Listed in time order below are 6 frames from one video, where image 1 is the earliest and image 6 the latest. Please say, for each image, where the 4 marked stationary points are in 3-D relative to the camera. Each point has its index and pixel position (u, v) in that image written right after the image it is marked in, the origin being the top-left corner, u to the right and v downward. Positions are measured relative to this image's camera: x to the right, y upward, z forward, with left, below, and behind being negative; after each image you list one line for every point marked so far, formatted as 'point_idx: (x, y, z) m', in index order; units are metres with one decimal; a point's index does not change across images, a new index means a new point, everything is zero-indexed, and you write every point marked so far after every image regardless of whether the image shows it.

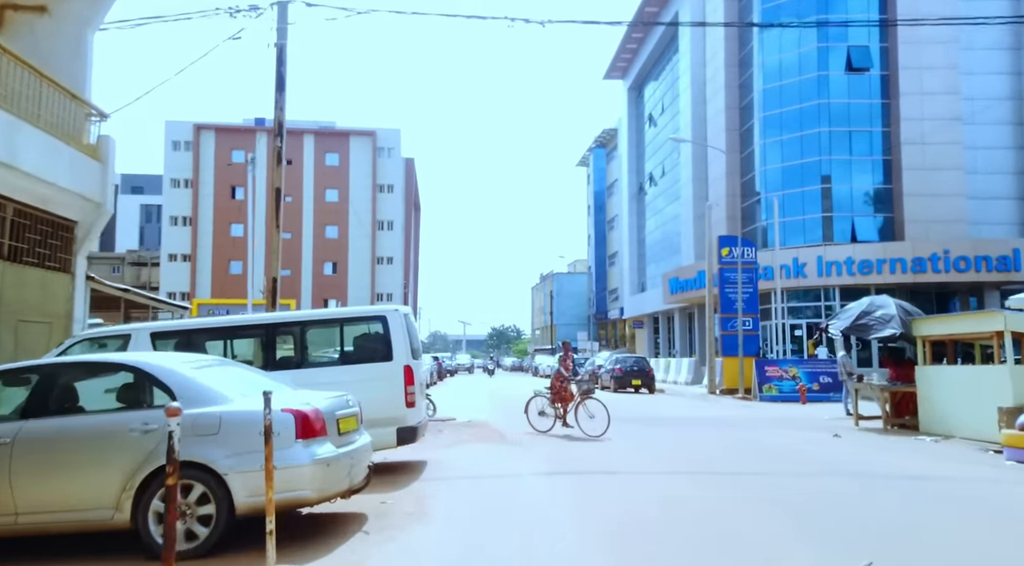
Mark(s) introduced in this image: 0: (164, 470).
0: (-2.4, -1.3, +5.4) m
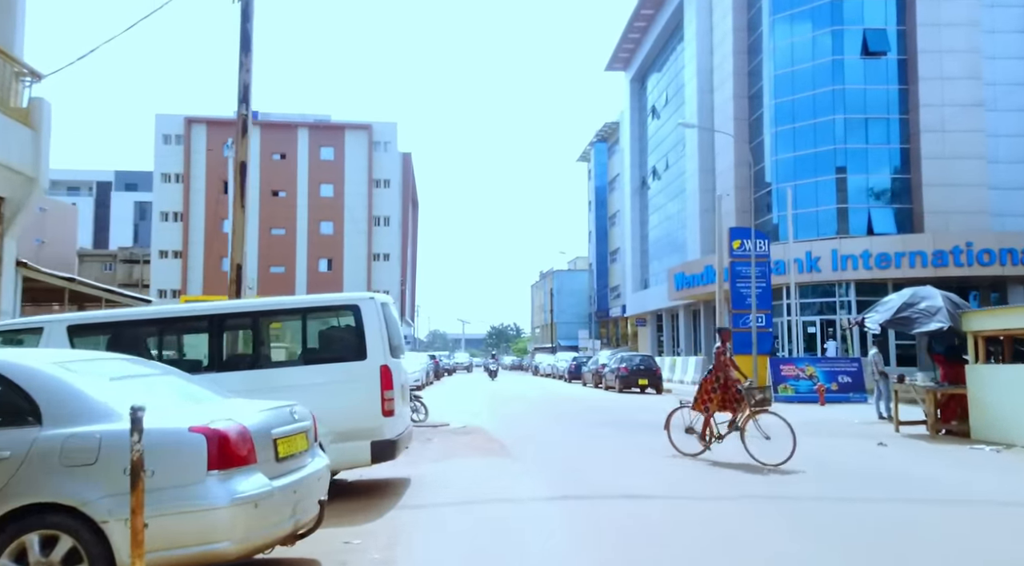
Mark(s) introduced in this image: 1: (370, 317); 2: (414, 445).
0: (-2.4, -1.1, +3.8) m
1: (-1.4, -0.3, +7.5) m
2: (-1.4, -2.3, +11.0) m
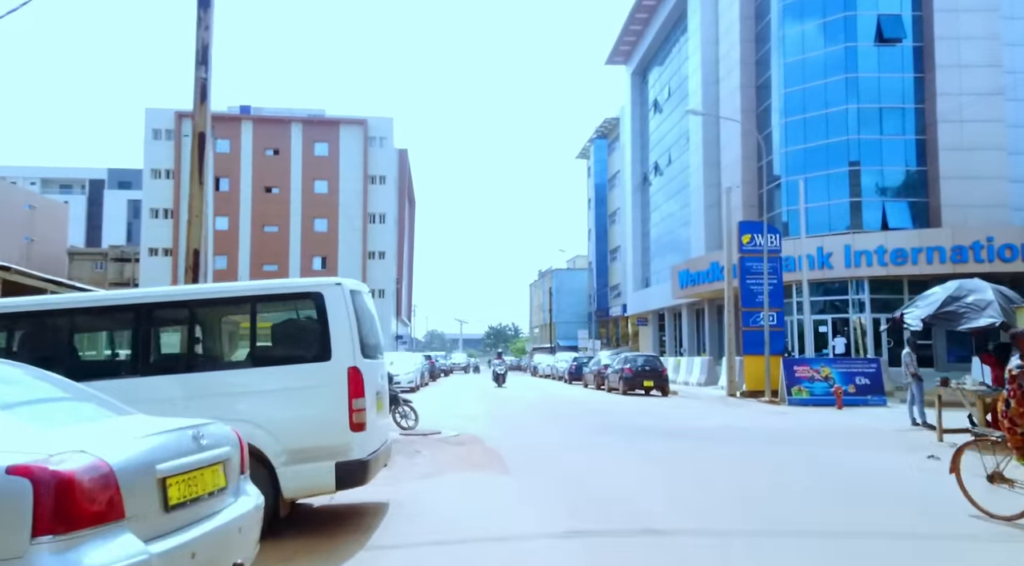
0: (-2.4, -1.0, +2.4) m
1: (-1.4, -0.2, +6.0) m
2: (-1.4, -2.1, +9.6) m
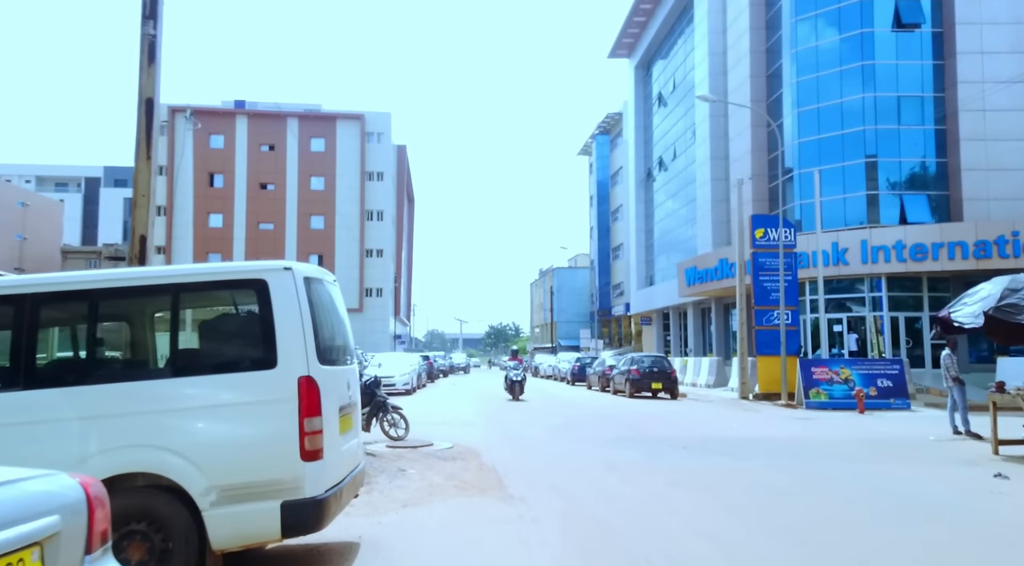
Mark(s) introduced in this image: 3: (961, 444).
0: (-2.4, -0.9, +1.0) m
1: (-1.4, -0.1, +4.6) m
2: (-1.4, -2.1, +8.2) m
3: (+7.3, -2.6, +12.7) m
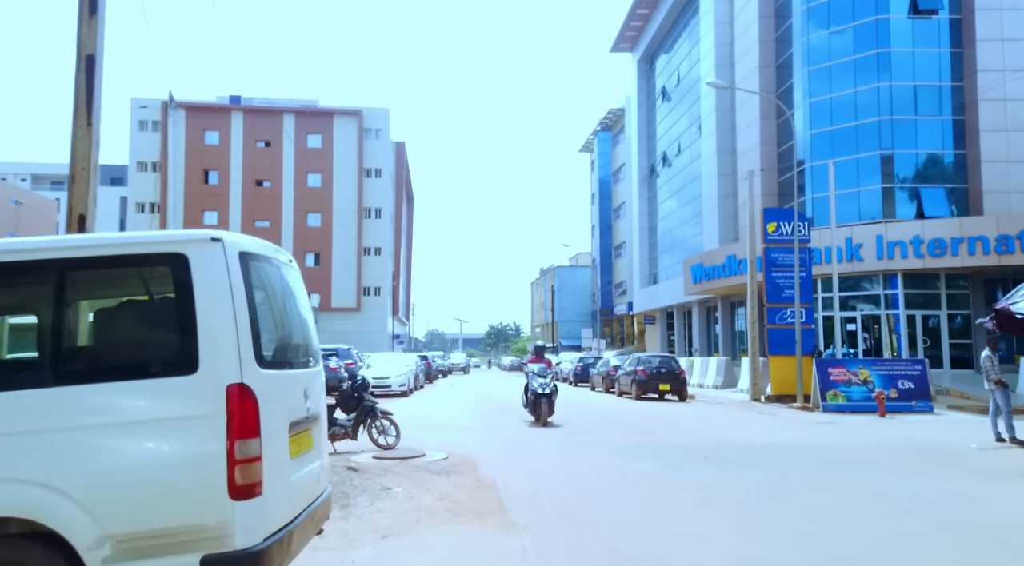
0: (-2.4, -0.8, -0.2) m
1: (-1.3, 0.0, +3.5) m
2: (-1.4, -1.9, +7.0) m
3: (+7.3, -2.5, +11.5) m
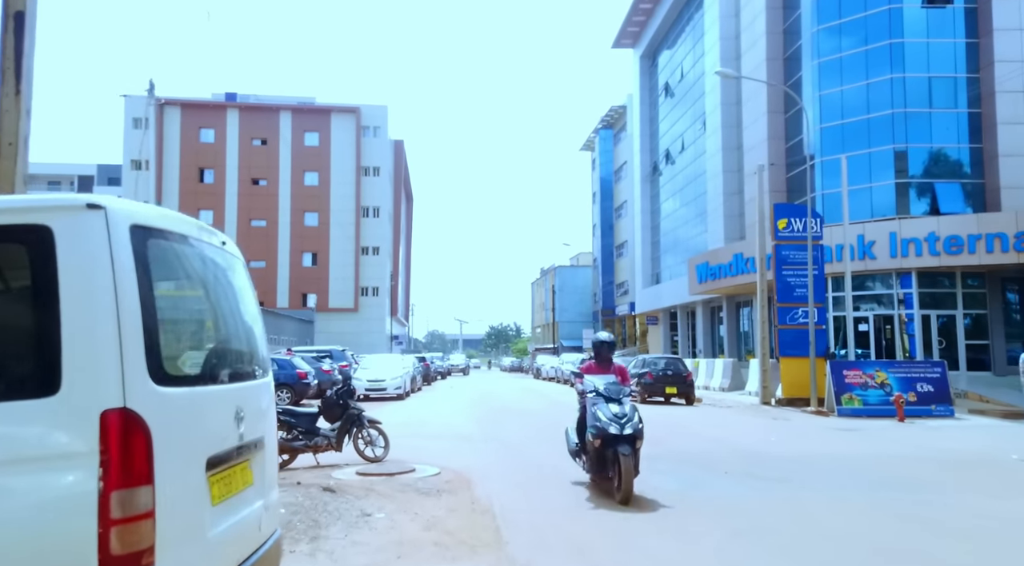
0: (-2.4, -0.7, -1.2) m
1: (-1.3, +0.1, +2.5) m
2: (-1.4, -1.9, +6.1) m
3: (+7.3, -2.4, +10.5) m
